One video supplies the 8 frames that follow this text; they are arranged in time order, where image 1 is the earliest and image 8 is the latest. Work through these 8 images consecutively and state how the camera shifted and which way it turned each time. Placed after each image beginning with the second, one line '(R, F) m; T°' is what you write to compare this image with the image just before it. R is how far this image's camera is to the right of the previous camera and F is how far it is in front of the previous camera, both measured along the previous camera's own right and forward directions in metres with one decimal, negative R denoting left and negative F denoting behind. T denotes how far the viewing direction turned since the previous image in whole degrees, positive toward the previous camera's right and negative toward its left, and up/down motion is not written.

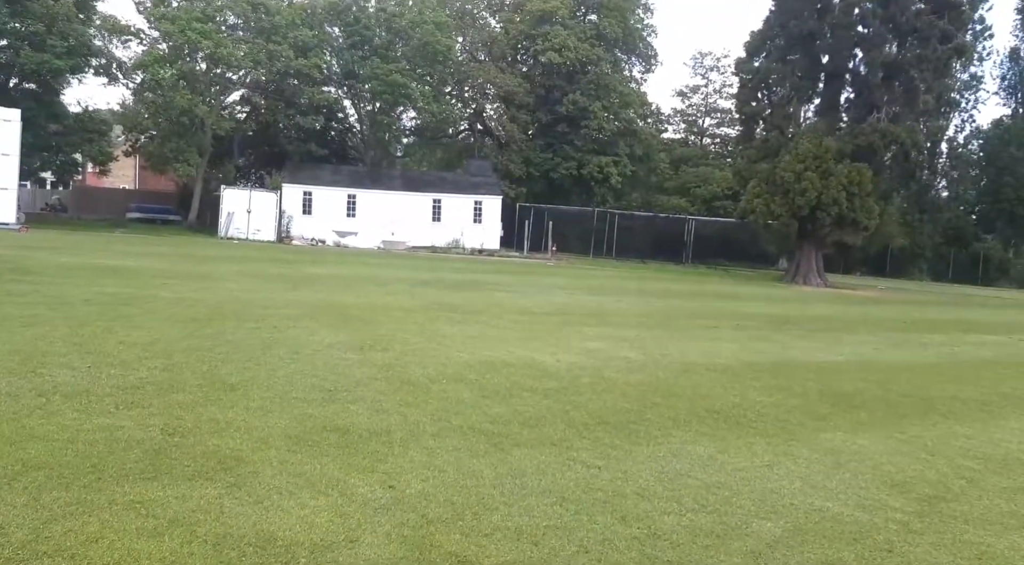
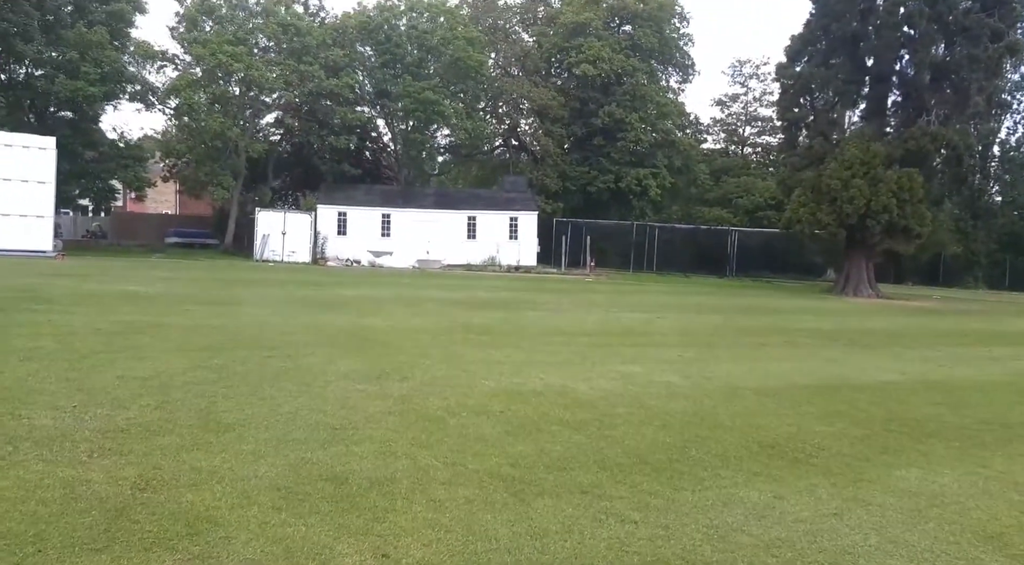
(+0.1, +0.7) m; -3°
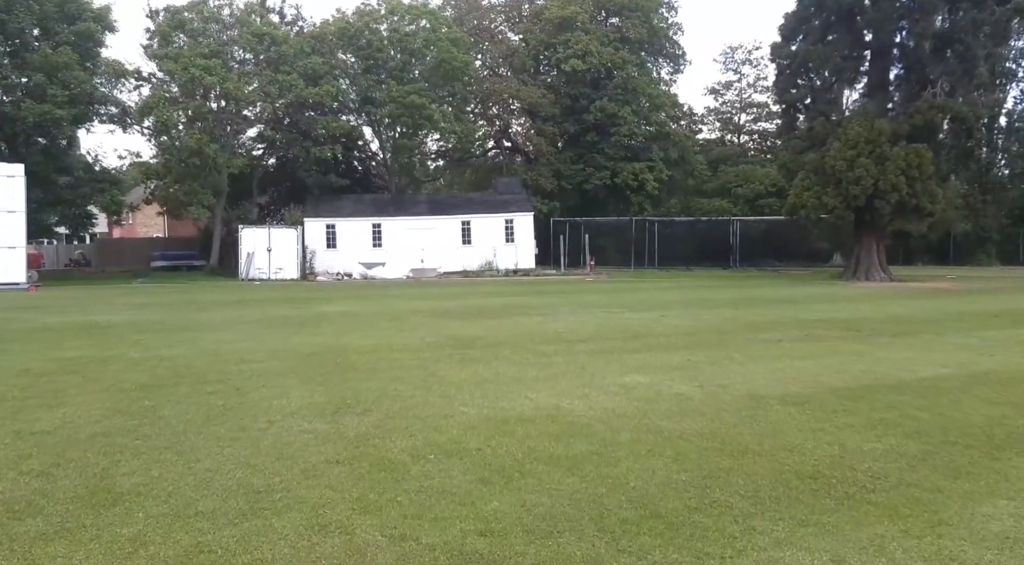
(+0.2, +1.2) m; 0°
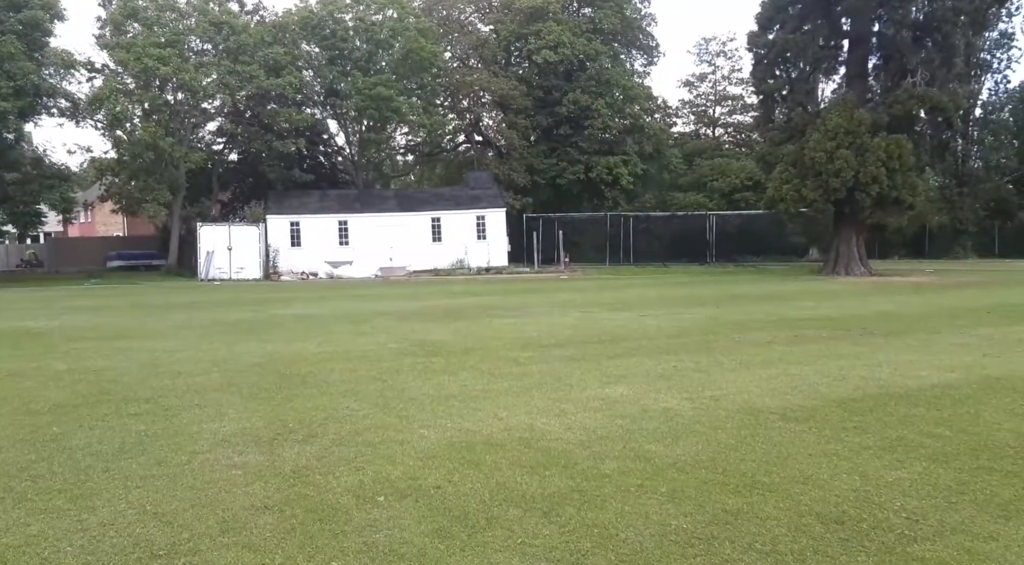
(+0.1, +0.9) m; +2°
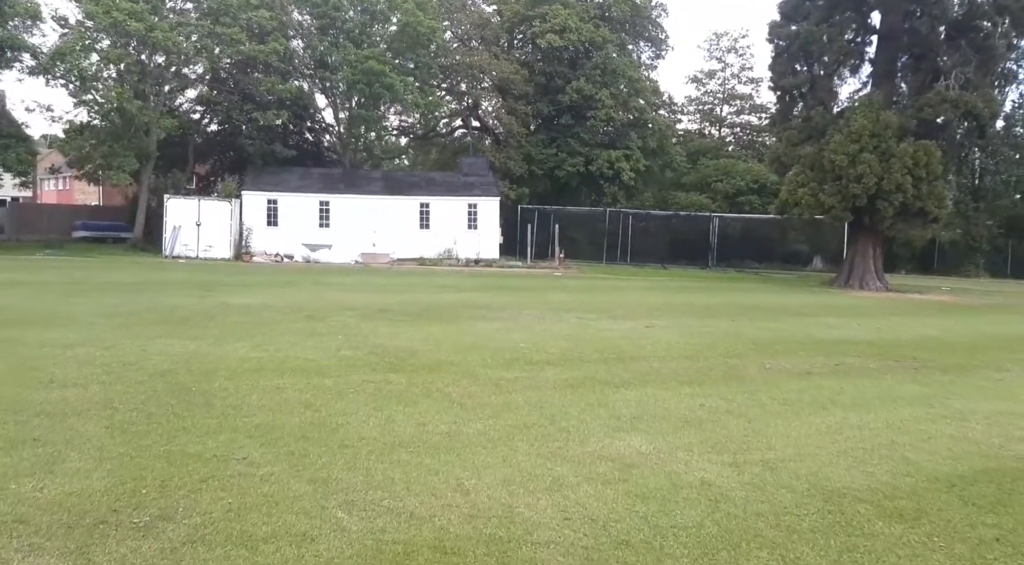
(0.0, +2.1) m; +1°
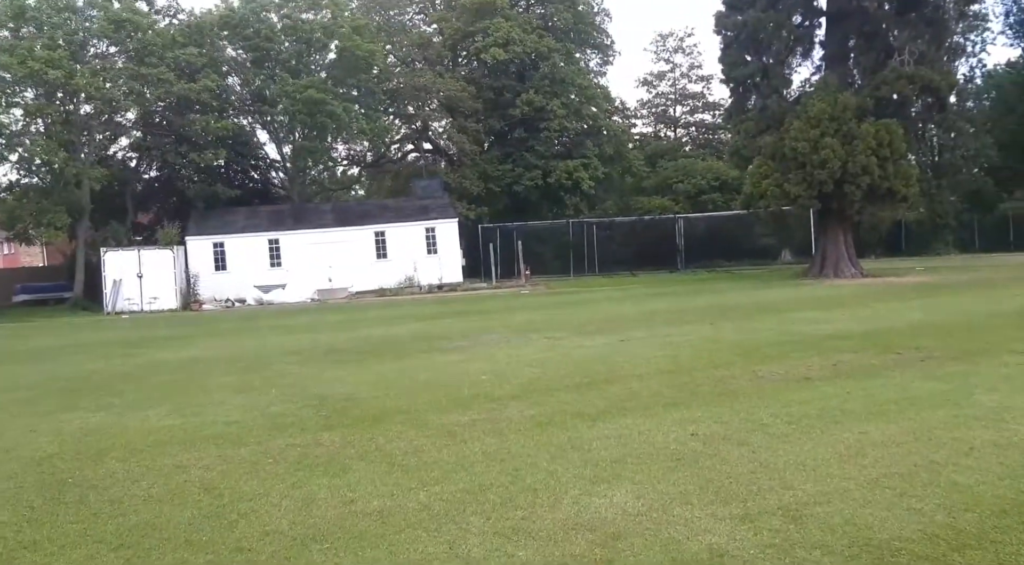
(+0.2, +1.1) m; +2°
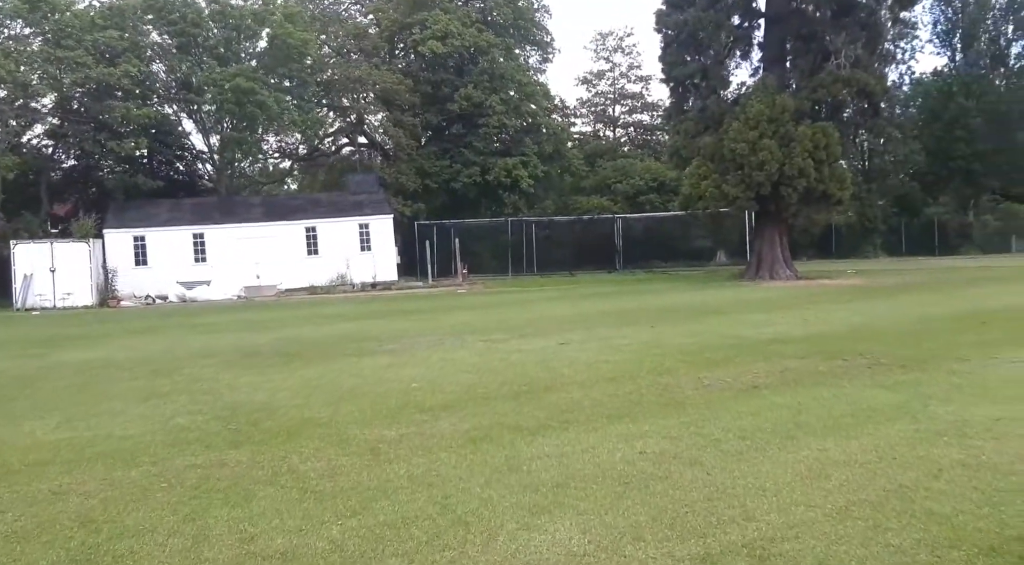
(0.0, +0.6) m; +4°
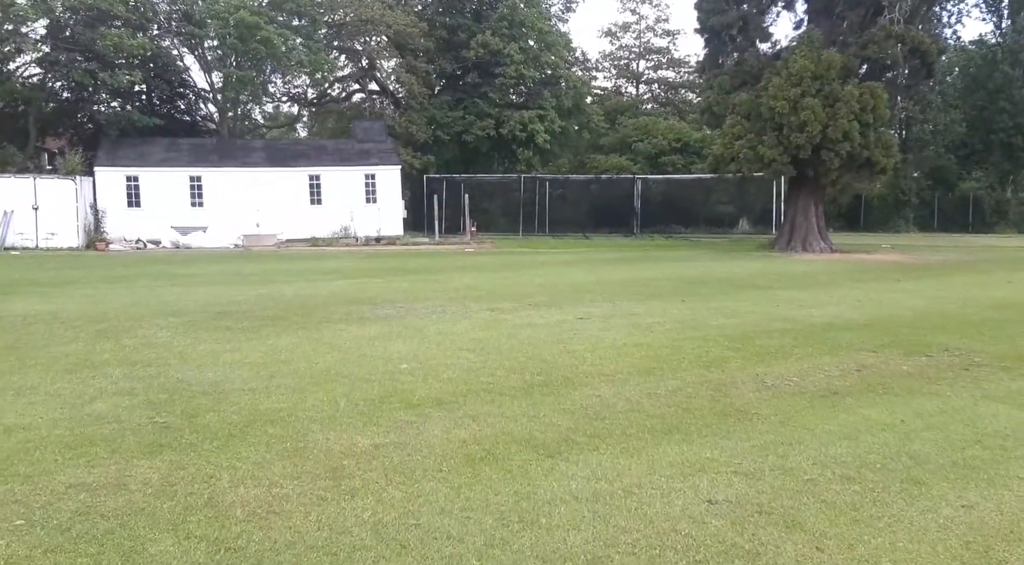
(-0.1, +1.6) m; -1°
